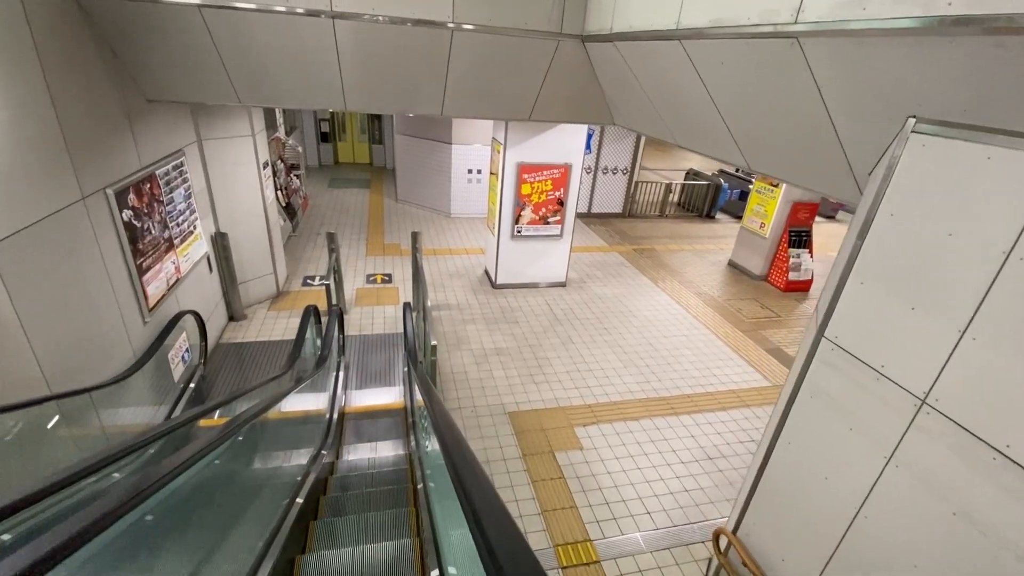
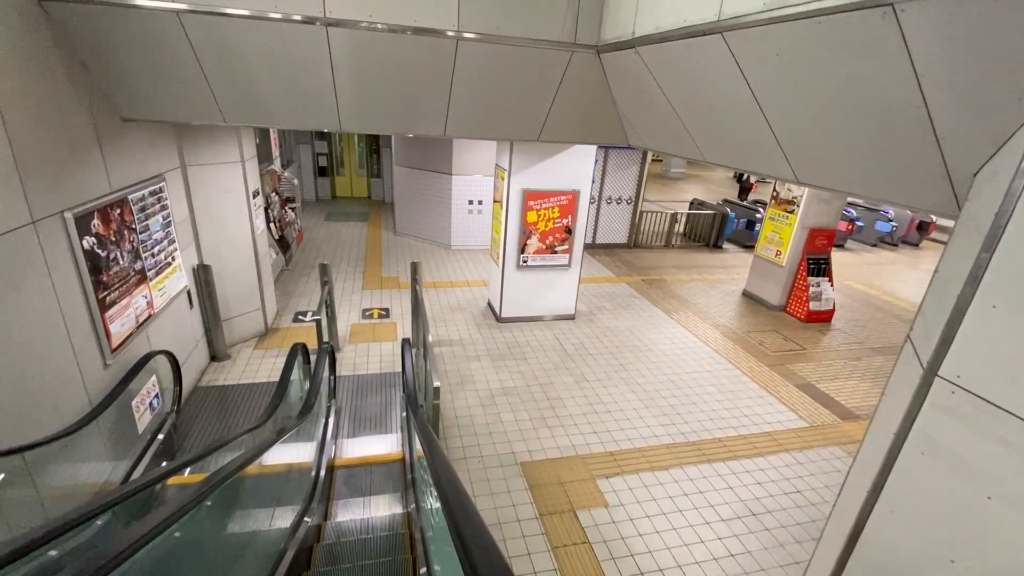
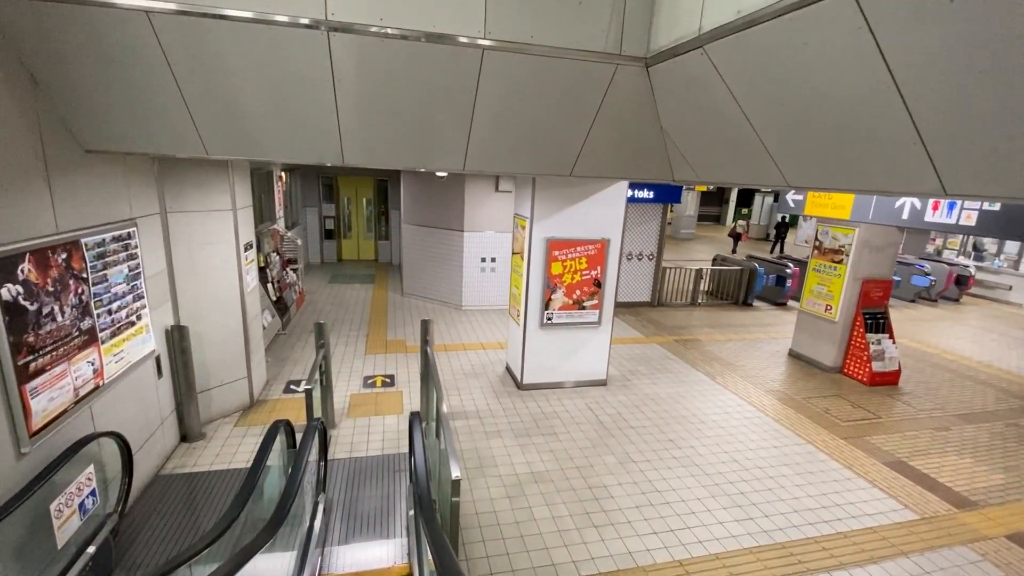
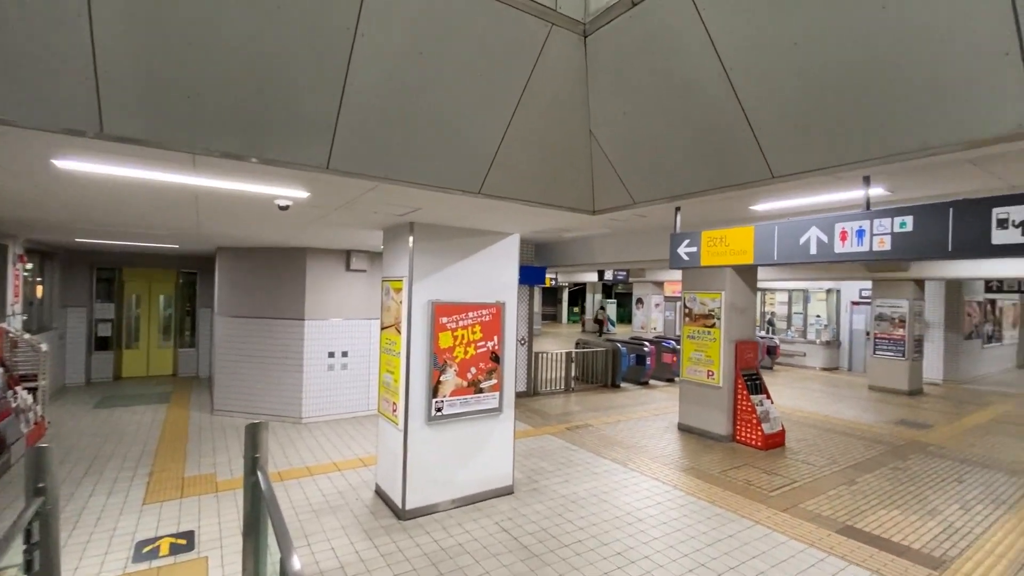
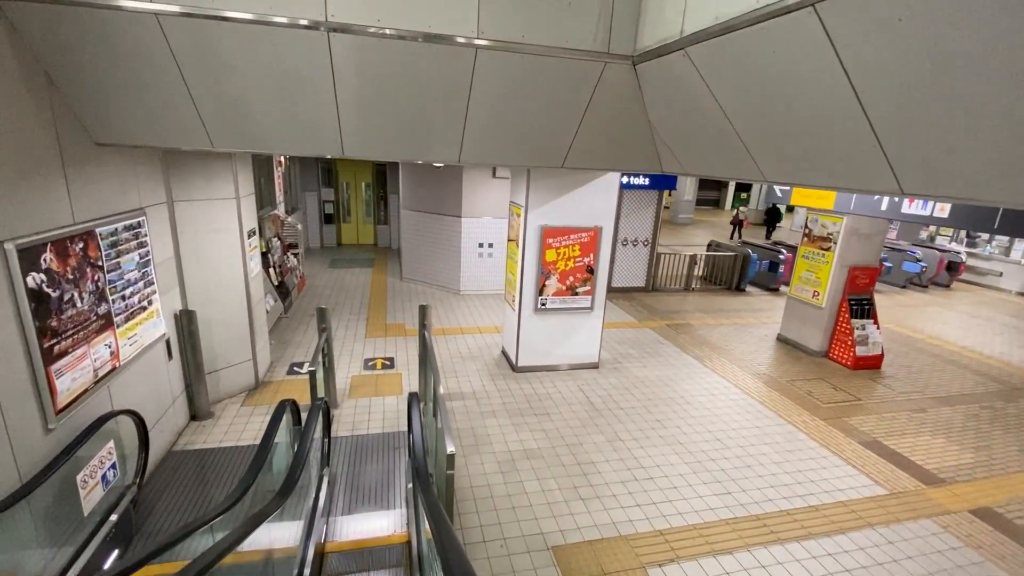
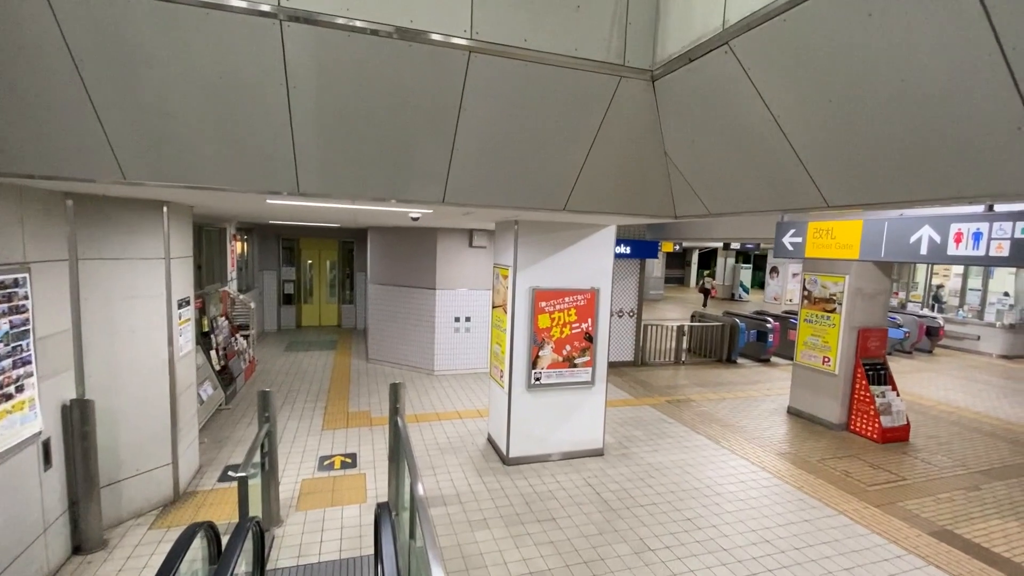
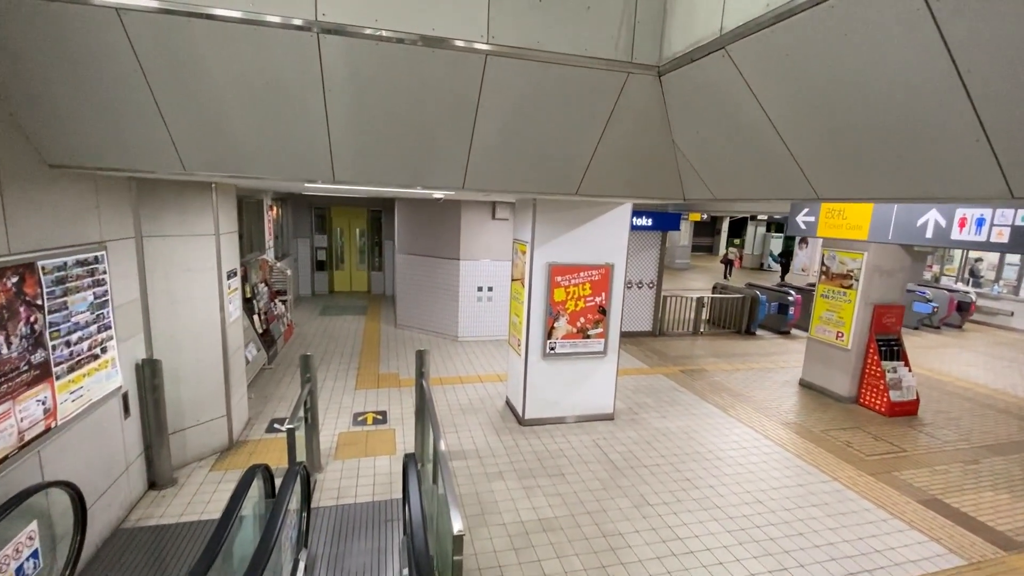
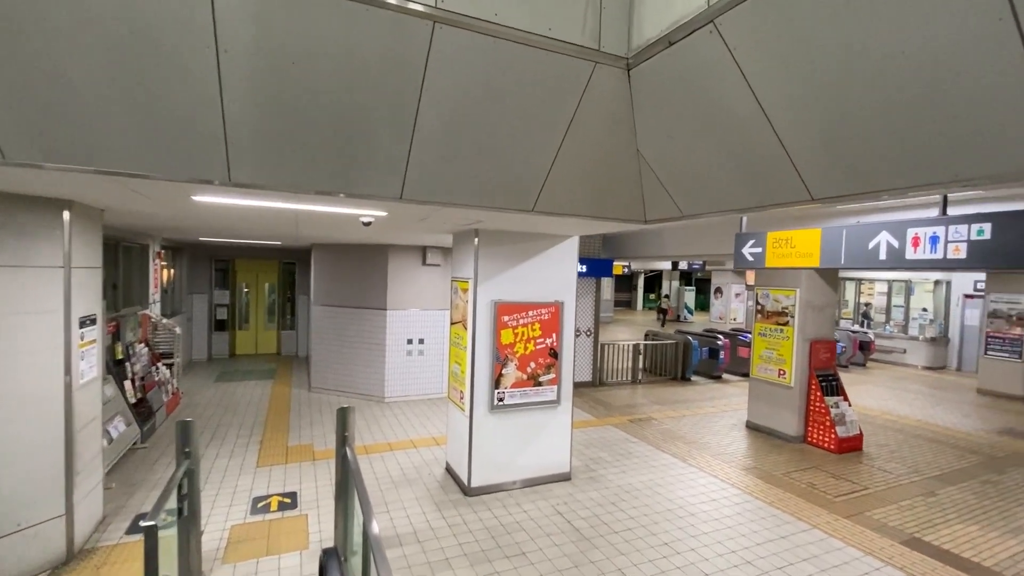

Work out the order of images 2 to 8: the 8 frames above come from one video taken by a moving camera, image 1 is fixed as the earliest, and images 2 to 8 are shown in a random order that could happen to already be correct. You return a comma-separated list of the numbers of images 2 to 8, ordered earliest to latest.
2, 5, 3, 7, 6, 8, 4
